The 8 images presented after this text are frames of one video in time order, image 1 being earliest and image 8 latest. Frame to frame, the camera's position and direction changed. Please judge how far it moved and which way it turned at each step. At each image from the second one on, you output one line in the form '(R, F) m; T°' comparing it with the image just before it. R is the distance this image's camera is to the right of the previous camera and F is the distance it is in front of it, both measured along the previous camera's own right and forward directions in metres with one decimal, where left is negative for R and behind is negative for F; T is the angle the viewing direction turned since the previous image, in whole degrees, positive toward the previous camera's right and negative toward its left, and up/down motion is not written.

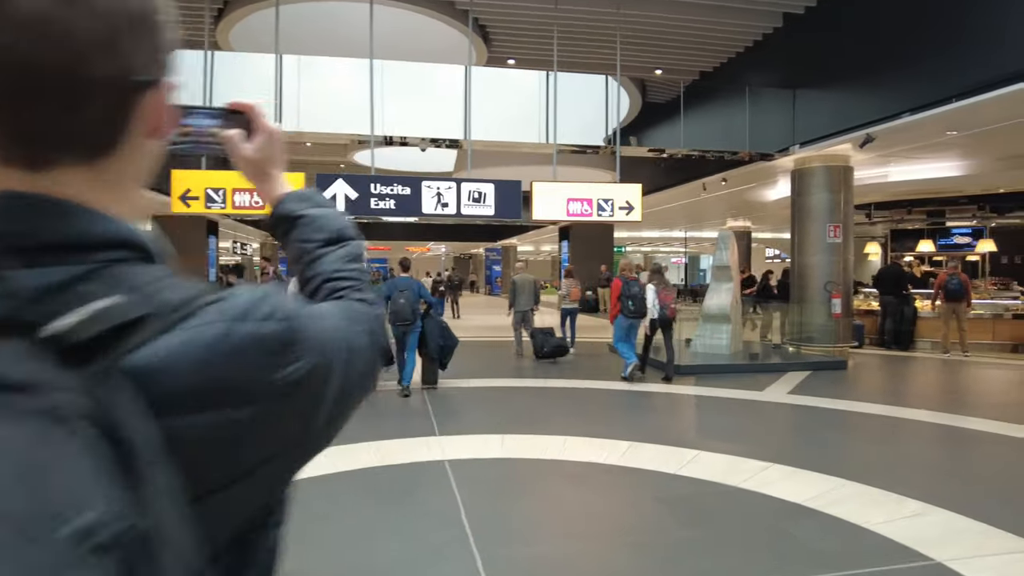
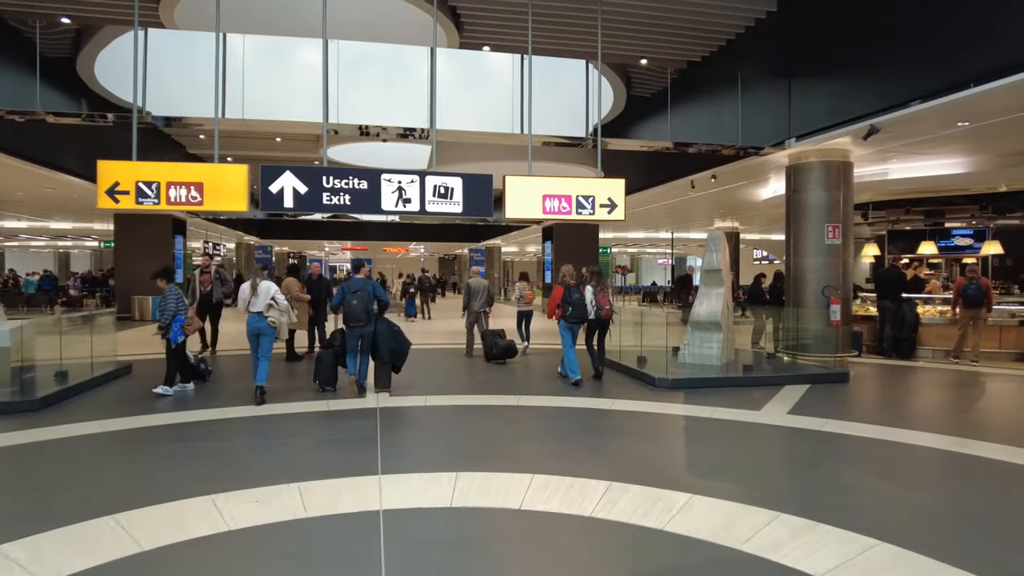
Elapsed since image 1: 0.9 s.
(+0.2, +0.8) m; +1°
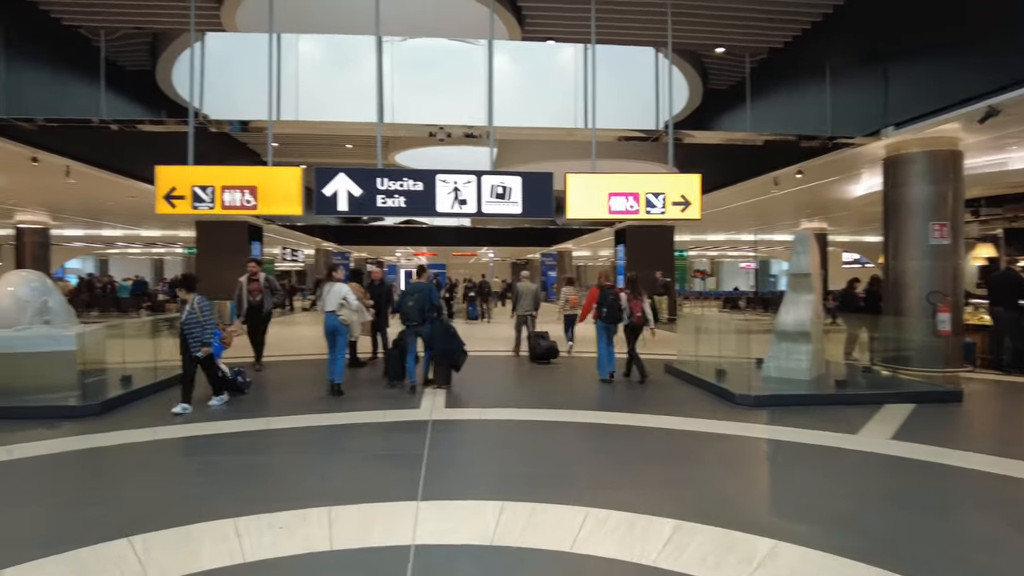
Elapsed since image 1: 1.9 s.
(+0.1, +0.5) m; -6°
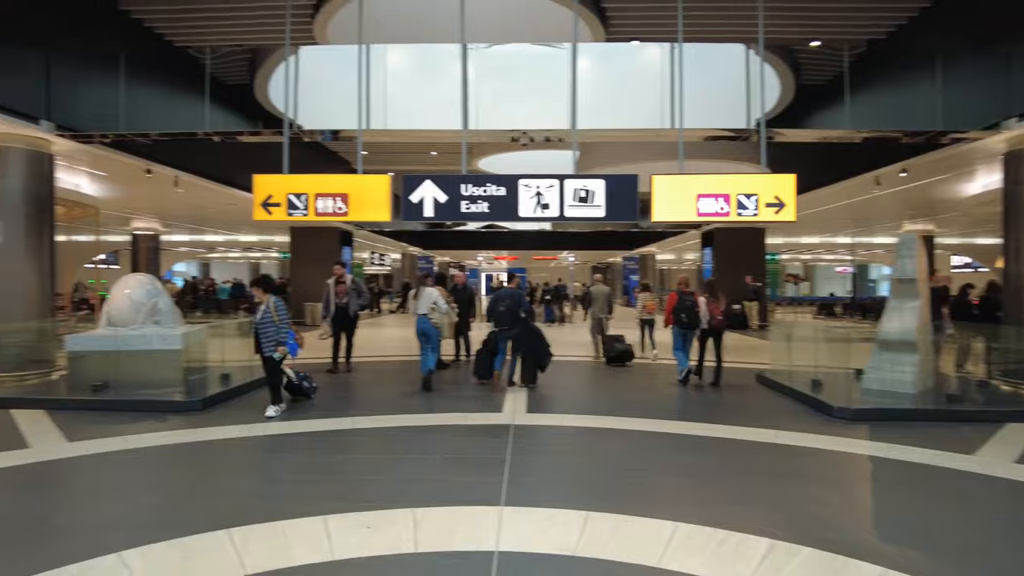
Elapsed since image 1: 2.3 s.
(0.0, 0.0) m; -7°
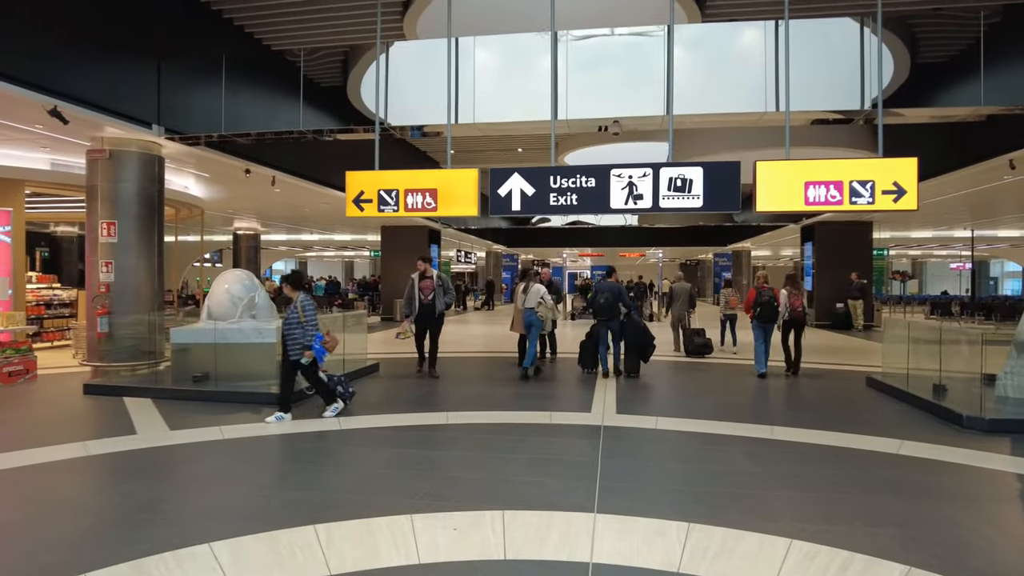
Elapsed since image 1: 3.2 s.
(-0.1, +0.2) m; -7°
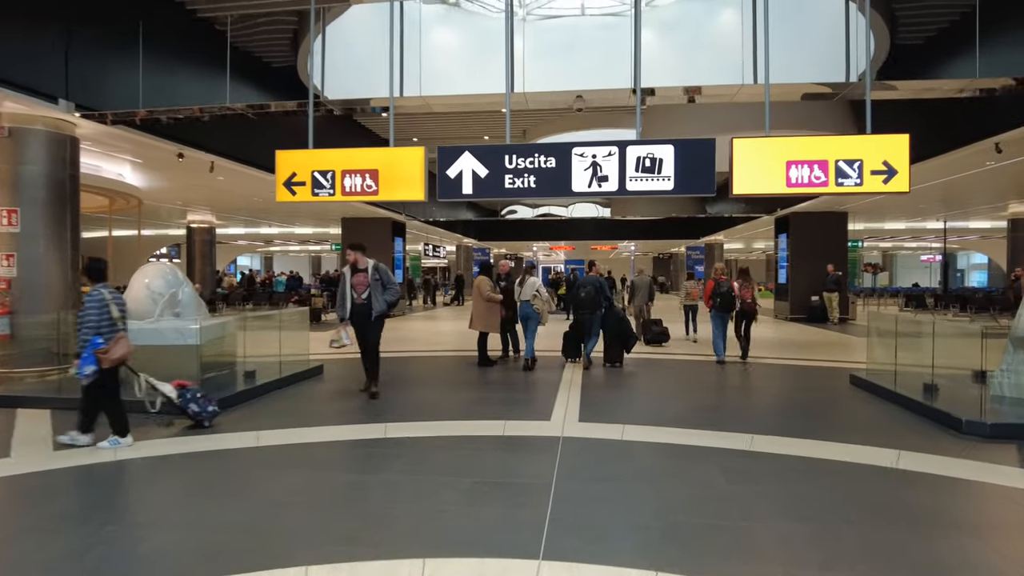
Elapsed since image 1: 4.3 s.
(+0.2, +0.7) m; +2°
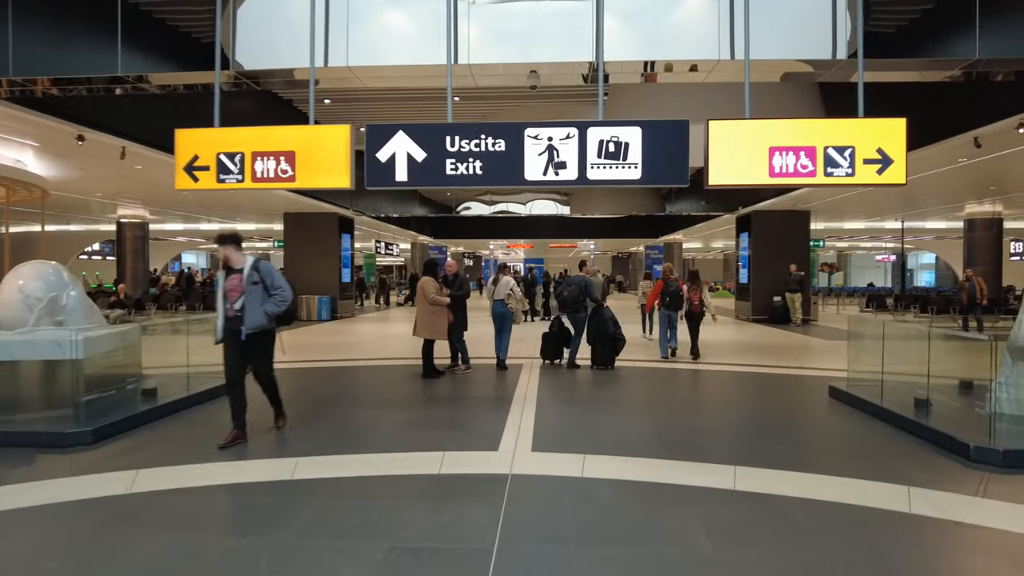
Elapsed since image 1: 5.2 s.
(+0.1, +0.9) m; +4°
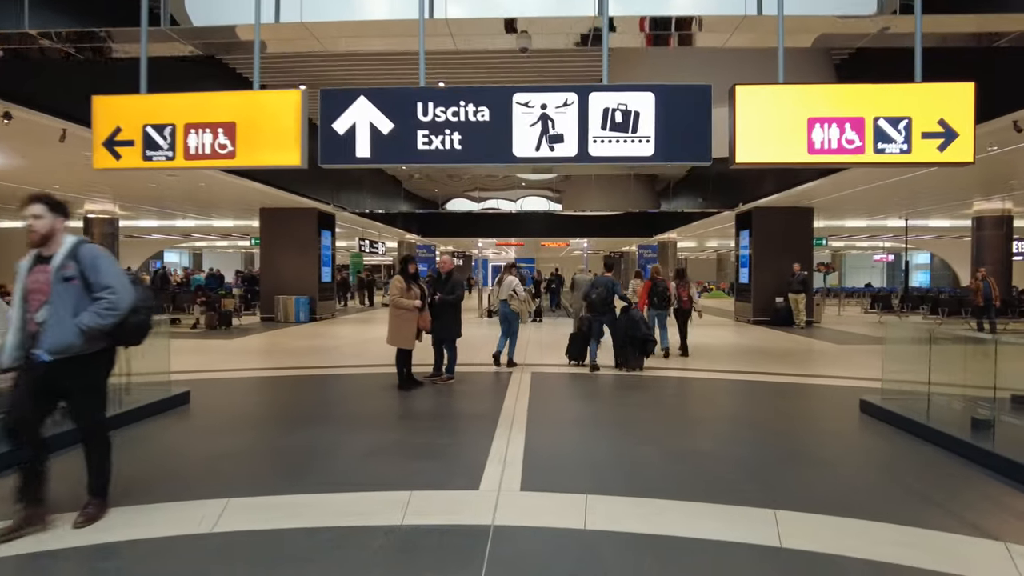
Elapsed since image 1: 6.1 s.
(0.0, +0.9) m; +1°
